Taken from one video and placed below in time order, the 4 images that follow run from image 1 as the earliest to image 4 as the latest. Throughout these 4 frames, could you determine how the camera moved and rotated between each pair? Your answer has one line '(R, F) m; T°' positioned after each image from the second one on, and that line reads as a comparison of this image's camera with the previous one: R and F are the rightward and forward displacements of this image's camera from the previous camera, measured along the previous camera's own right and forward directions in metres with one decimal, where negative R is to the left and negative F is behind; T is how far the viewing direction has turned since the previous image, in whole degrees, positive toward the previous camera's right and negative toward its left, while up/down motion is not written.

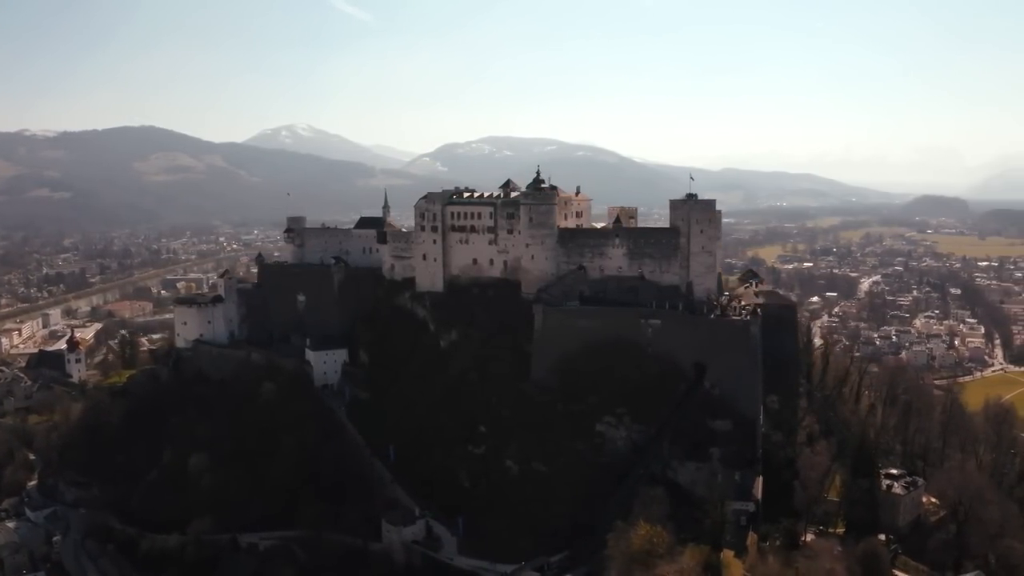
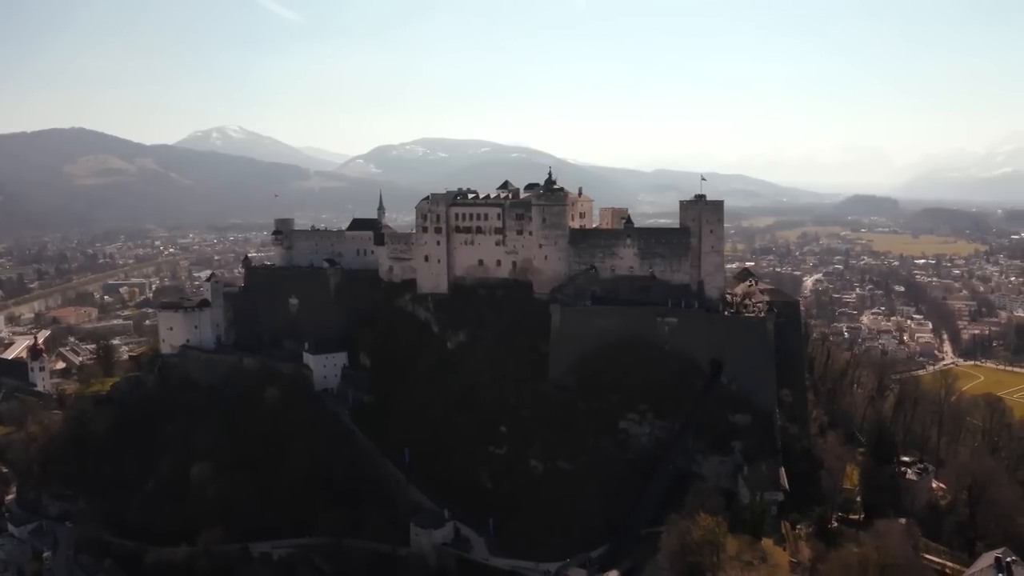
(-2.9, 0.0) m; +4°
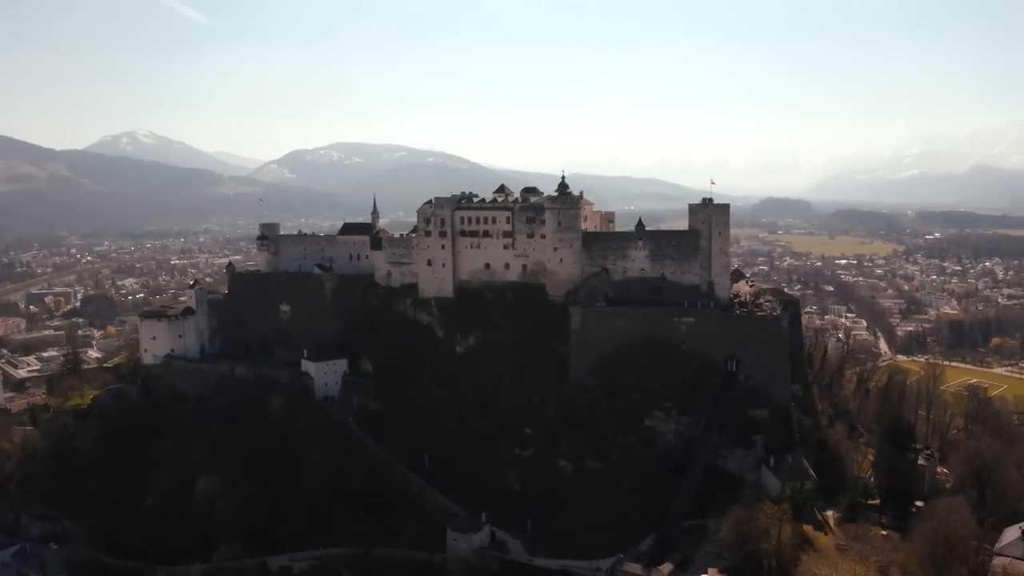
(-3.7, -0.1) m; +5°
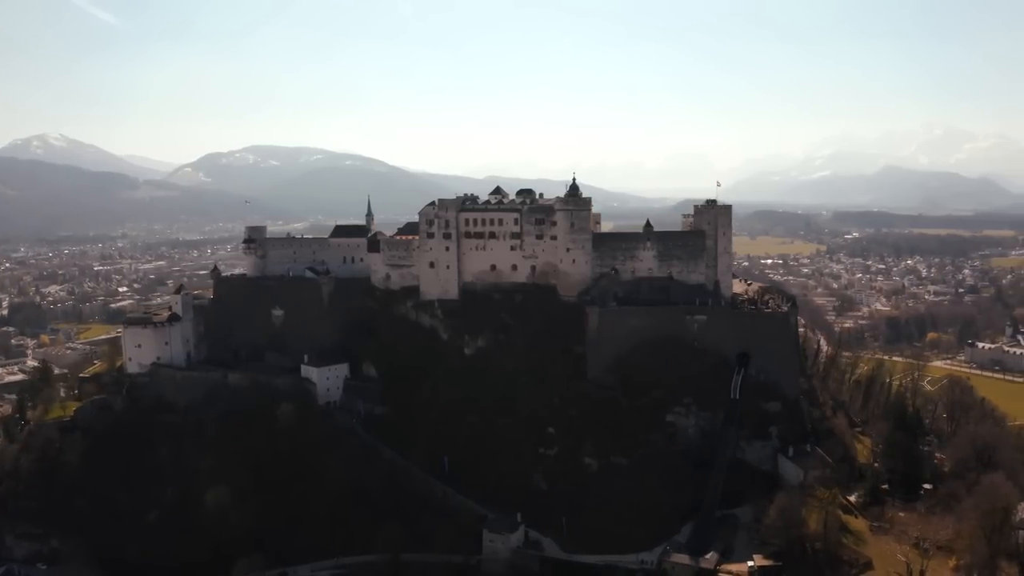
(-3.7, -0.1) m; +5°
